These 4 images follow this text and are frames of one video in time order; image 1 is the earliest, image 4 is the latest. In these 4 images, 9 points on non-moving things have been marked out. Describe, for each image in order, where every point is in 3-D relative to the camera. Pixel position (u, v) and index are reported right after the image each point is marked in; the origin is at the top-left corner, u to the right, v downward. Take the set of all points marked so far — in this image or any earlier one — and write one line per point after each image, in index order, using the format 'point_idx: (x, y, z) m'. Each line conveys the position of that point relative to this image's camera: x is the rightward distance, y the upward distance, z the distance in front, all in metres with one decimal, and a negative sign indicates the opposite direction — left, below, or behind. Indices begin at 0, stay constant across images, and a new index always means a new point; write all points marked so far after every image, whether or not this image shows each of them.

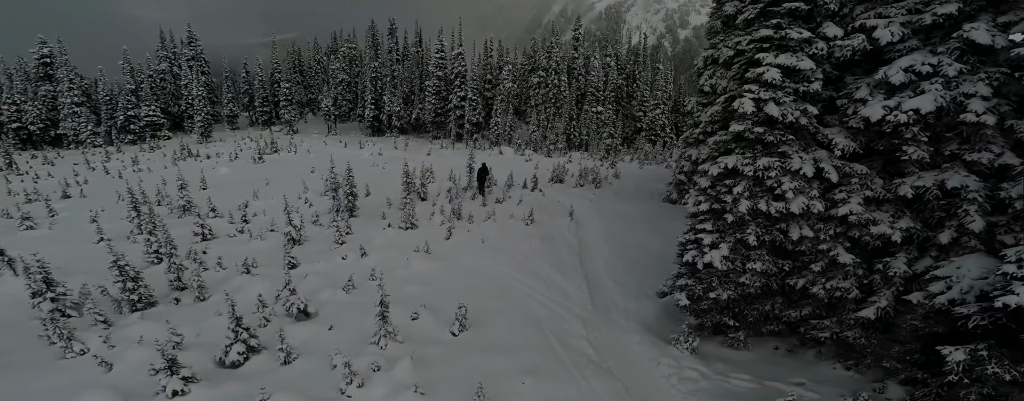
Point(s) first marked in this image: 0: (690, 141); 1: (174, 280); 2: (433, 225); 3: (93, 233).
0: (+7.2, +2.4, +18.6) m
1: (-9.4, -2.2, +12.7) m
2: (-3.0, -0.9, +17.4) m
3: (-16.1, -1.2, +17.7) m
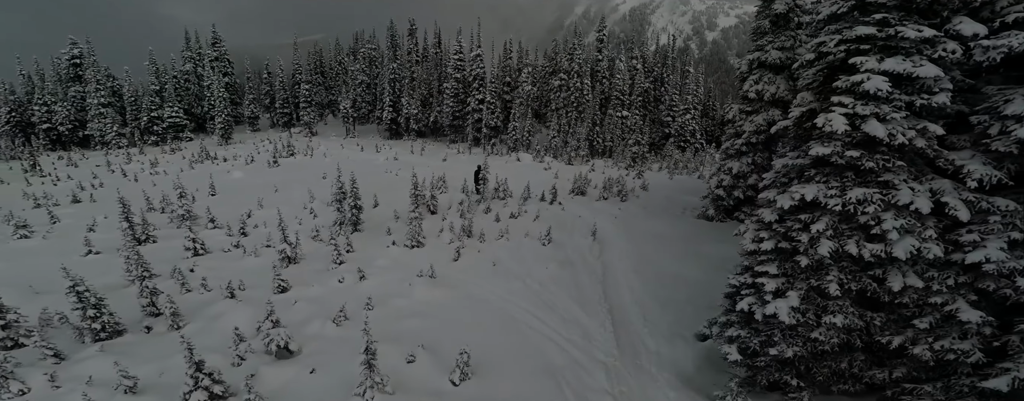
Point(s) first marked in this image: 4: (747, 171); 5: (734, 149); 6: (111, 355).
0: (+7.8, +1.7, +16.5) m
1: (-9.0, -2.6, +11.4) m
2: (-2.5, -1.5, +15.8) m
3: (-15.5, -1.6, +16.8) m
4: (+8.2, +1.1, +16.0) m
5: (+7.8, +1.8, +16.3) m
6: (-8.3, -3.3, +9.8) m
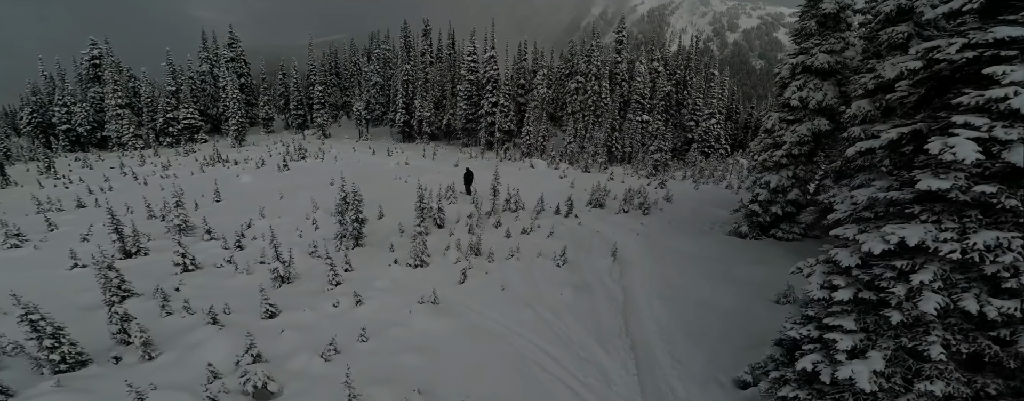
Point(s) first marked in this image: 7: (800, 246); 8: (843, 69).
0: (+8.3, +1.1, +14.9) m
1: (-8.8, -3.0, +10.3) m
2: (-2.1, -1.9, +14.5) m
3: (-15.1, -1.9, +15.9) m
4: (+8.6, +0.5, +14.4) m
5: (+8.3, +1.3, +14.6) m
6: (-8.2, -3.7, +8.7) m
7: (+9.3, -1.4, +14.7) m
8: (+10.0, +3.9, +13.7) m
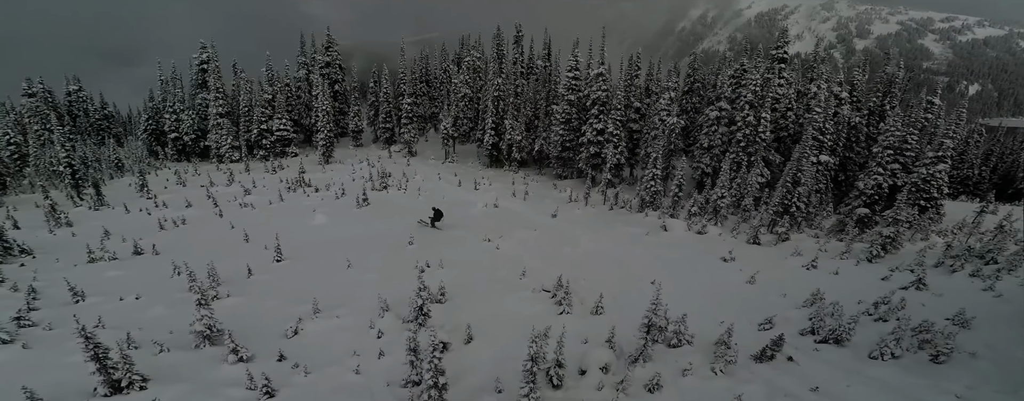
0: (+11.8, -2.7, +6.2) m
1: (-6.0, -5.9, +4.6) m
2: (+1.4, -5.2, +7.6) m
3: (-11.2, -4.5, +11.2) m
4: (+12.0, -3.4, +5.7) m
5: (+11.8, -2.6, +6.0) m
6: (-5.7, -6.6, +3.0) m
7: (+12.7, -5.2, +5.9) m
8: (+13.4, 0.0, +4.8) m
